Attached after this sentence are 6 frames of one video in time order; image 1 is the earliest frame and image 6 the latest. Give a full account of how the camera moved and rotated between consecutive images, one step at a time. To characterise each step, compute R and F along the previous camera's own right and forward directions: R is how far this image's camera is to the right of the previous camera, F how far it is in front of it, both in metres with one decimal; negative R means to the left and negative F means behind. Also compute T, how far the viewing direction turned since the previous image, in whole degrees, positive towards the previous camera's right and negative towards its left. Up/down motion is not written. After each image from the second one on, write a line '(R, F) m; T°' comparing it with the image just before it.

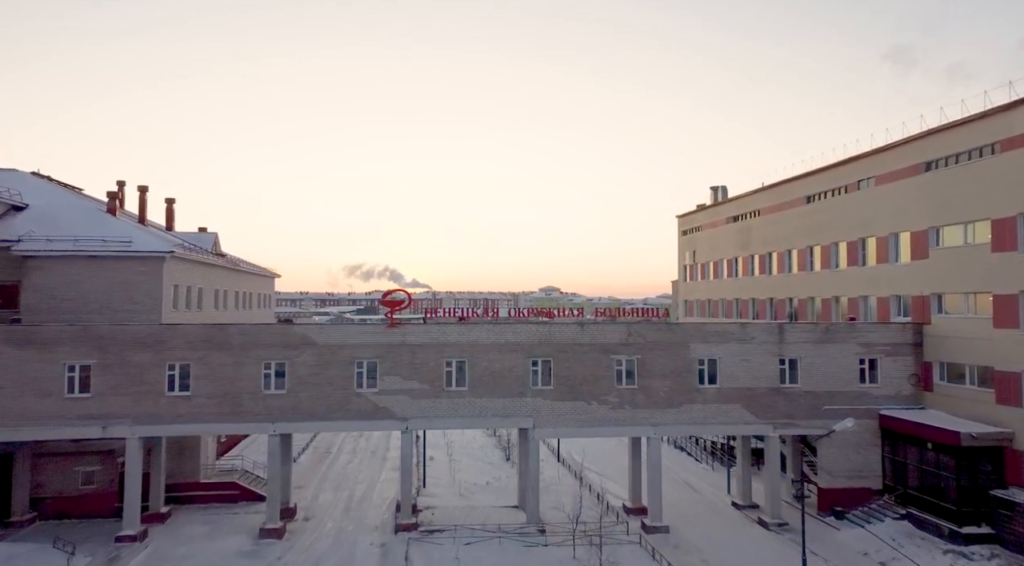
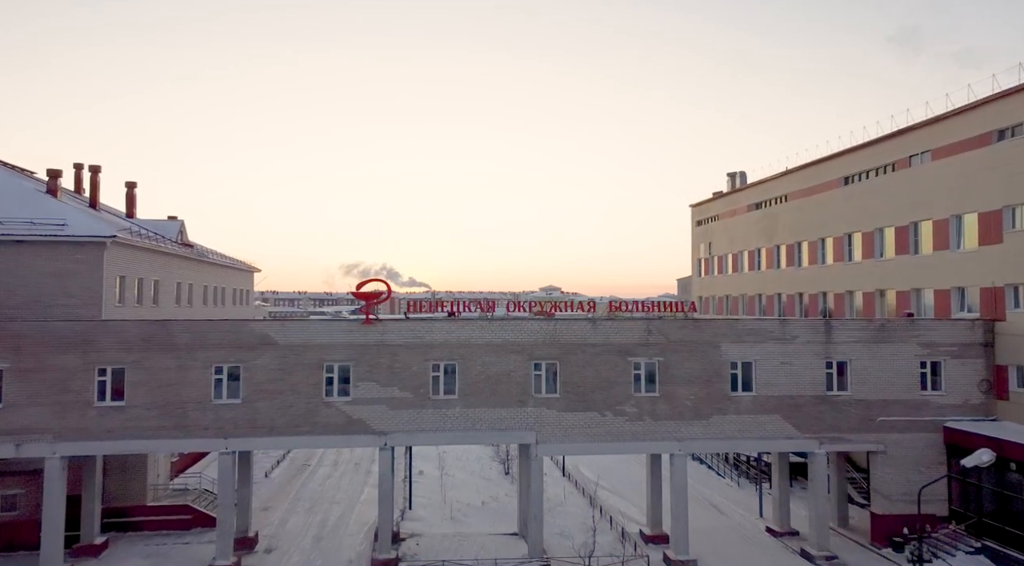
(0.0, +4.6) m; 0°
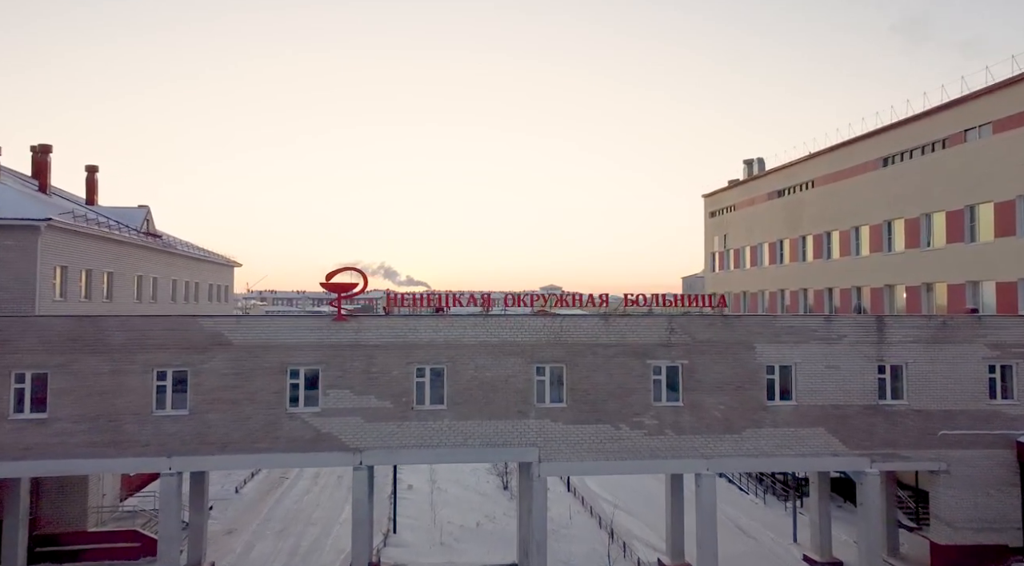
(0.0, +3.8) m; 0°
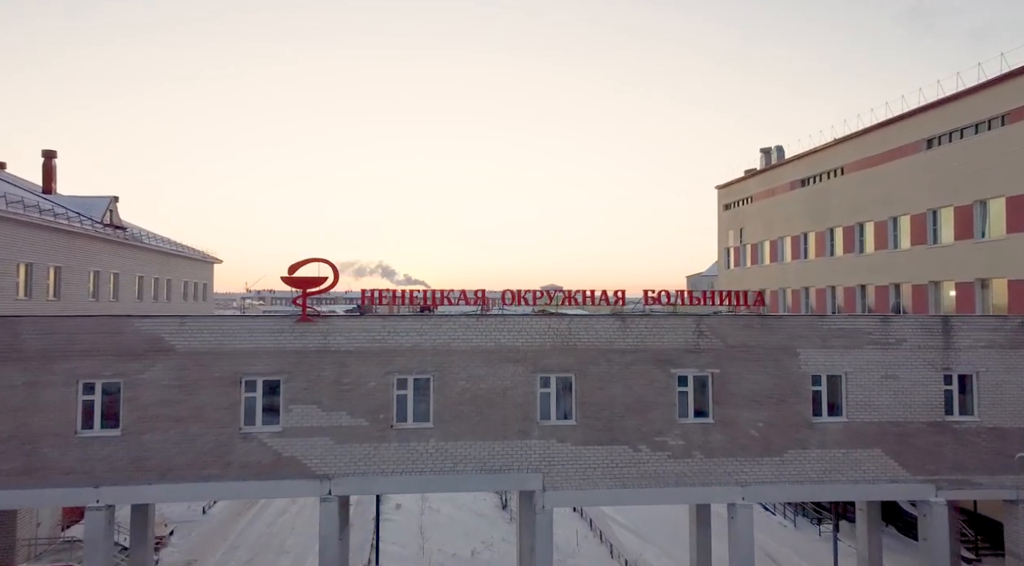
(0.0, +3.4) m; 0°
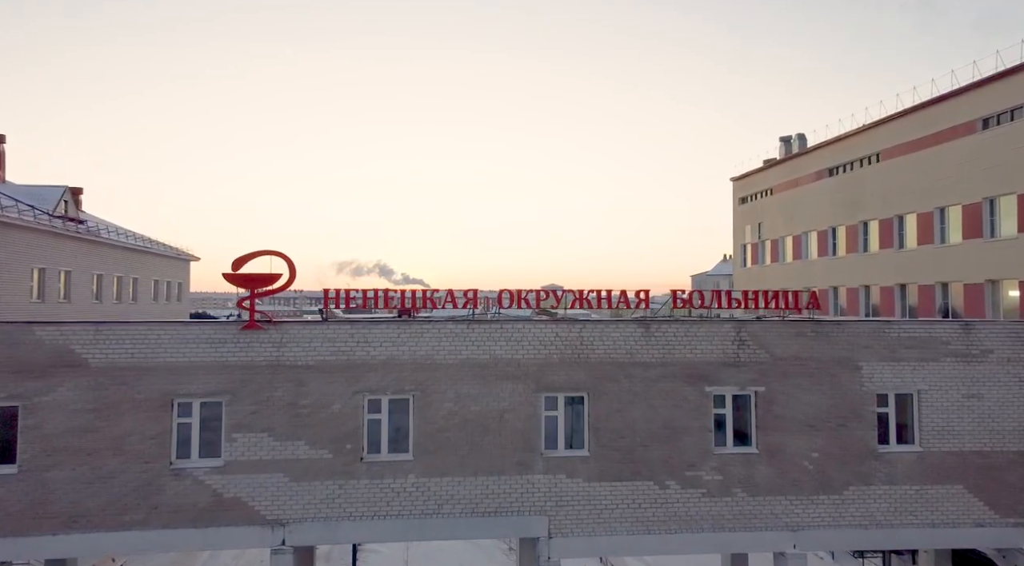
(0.0, +3.4) m; 0°
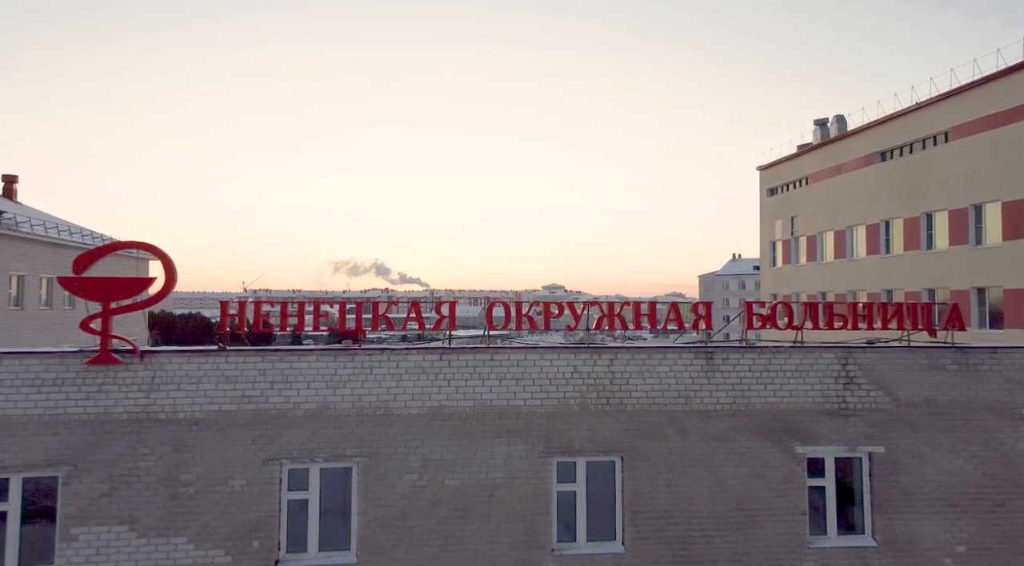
(+0.1, +5.0) m; 0°
